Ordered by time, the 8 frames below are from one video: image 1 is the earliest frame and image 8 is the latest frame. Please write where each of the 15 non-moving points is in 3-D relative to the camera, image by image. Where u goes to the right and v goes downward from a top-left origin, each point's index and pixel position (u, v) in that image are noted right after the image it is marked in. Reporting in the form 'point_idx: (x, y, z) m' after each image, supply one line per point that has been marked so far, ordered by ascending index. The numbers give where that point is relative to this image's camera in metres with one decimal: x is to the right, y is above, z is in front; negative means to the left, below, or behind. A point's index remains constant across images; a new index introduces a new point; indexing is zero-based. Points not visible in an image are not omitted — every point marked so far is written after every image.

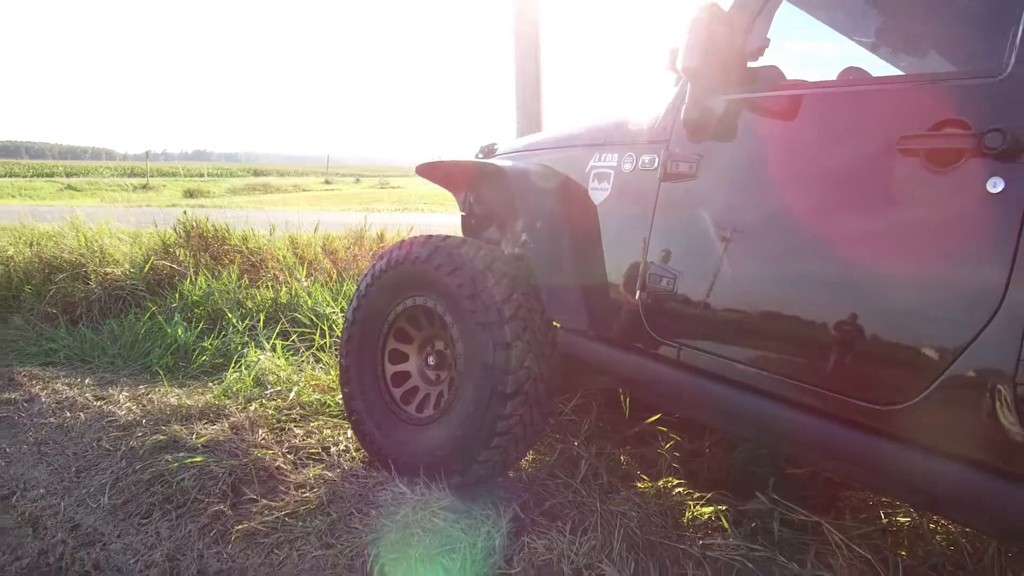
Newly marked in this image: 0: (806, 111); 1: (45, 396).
0: (+0.6, +0.3, +1.5) m
1: (-1.9, -0.4, +3.1) m
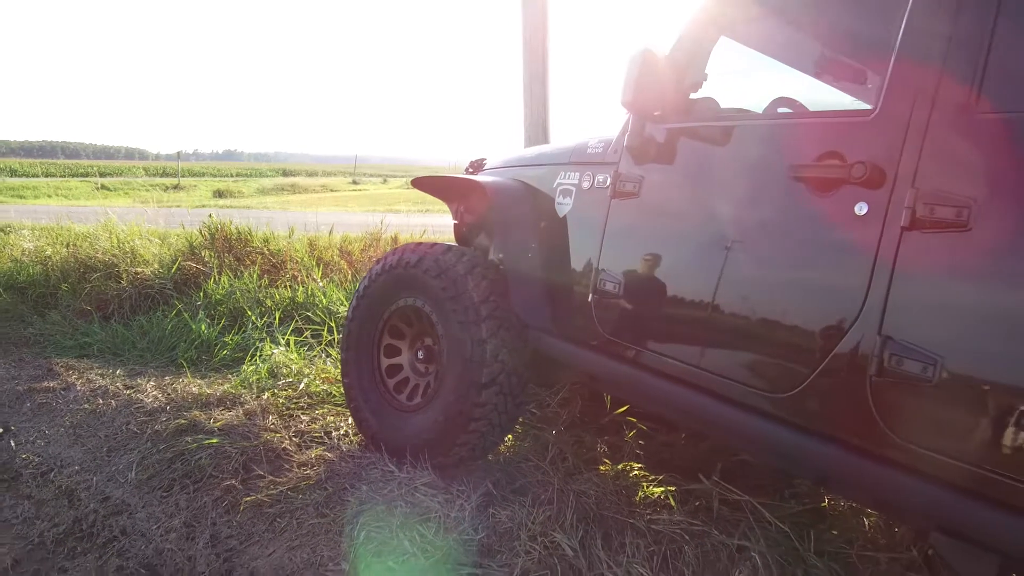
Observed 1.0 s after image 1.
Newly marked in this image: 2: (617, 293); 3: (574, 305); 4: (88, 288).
0: (+0.5, +0.3, +1.7) m
1: (-1.9, -0.4, +3.4) m
2: (+0.2, 0.0, +2.0) m
3: (+0.1, 0.0, +2.1) m
4: (-2.7, 0.0, +4.9) m
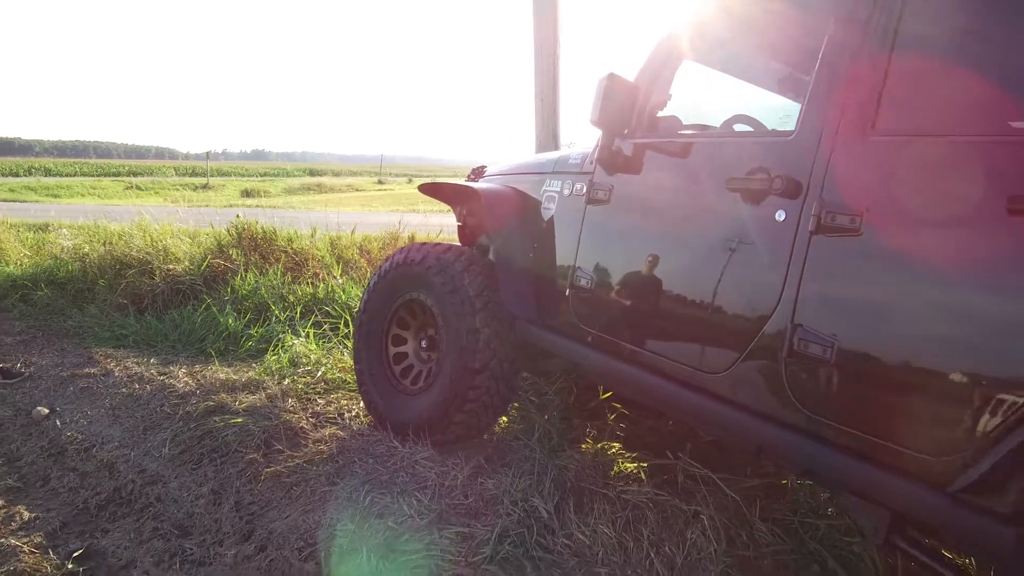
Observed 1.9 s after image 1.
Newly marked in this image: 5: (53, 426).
0: (+0.5, +0.3, +1.9) m
1: (-1.9, -0.4, +3.7) m
2: (+0.2, 0.0, +2.2) m
3: (+0.1, 0.0, +2.3) m
4: (-2.6, 0.0, +5.2) m
5: (-1.9, -0.6, +3.1) m
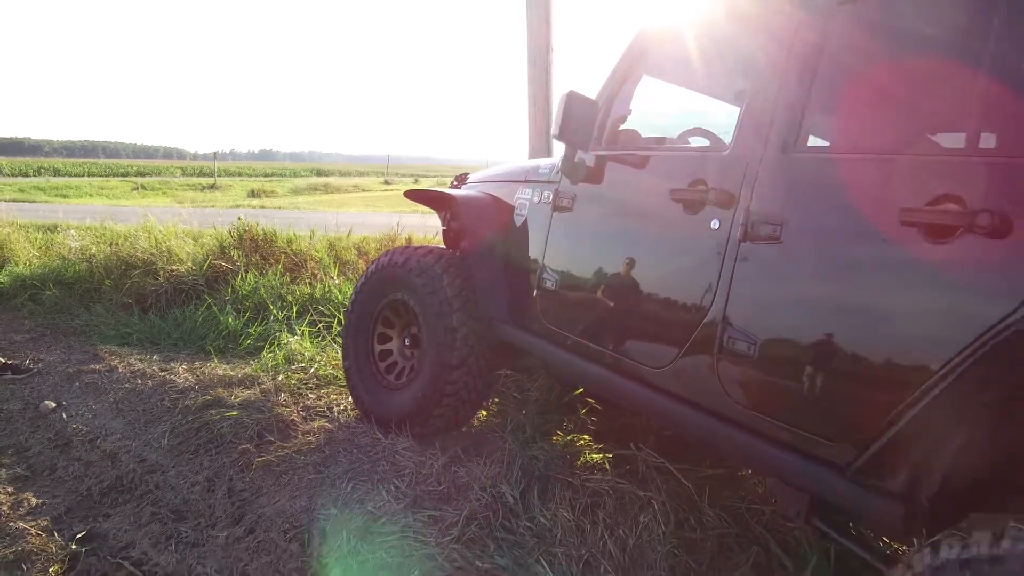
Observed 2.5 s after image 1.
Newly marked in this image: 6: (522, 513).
0: (+0.4, +0.3, +2.1) m
1: (-2.0, -0.4, +3.9) m
2: (+0.1, 0.0, +2.3) m
3: (0.0, 0.0, +2.5) m
4: (-2.7, 0.0, +5.4) m
5: (-1.9, -0.6, +3.3) m
6: (0.0, -0.6, +2.1) m
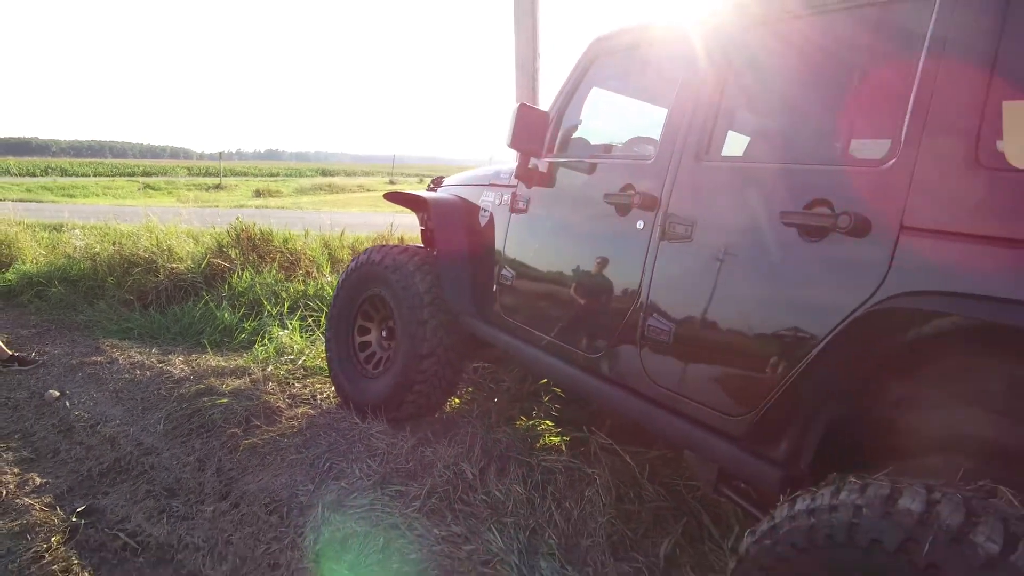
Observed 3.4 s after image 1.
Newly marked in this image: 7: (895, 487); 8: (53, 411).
0: (+0.2, +0.3, +2.3) m
1: (-2.1, -0.4, +4.1) m
2: (0.0, 0.0, +2.6) m
3: (-0.1, 0.0, +2.7) m
4: (-2.8, +0.1, +5.7) m
5: (-2.0, -0.5, +3.5) m
6: (-0.1, -0.6, +2.3) m
7: (+0.6, -0.3, +1.2) m
8: (-2.1, -0.6, +3.5) m
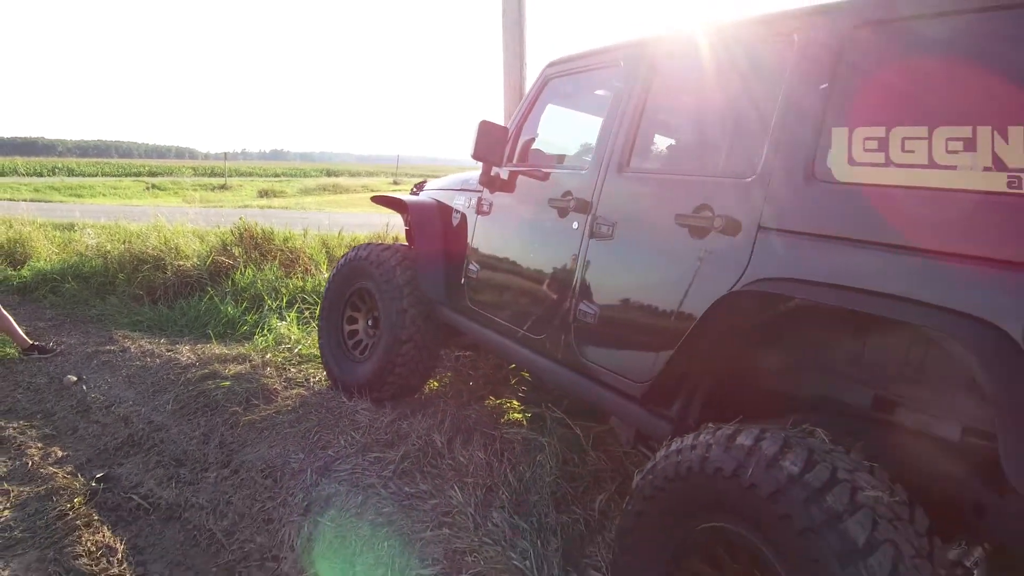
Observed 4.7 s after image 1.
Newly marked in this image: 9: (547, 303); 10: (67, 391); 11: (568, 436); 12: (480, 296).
0: (+0.1, +0.4, +2.6) m
1: (-2.2, -0.3, +4.5) m
2: (-0.1, 0.0, +2.9) m
3: (-0.2, 0.0, +3.1) m
4: (-2.9, +0.1, +6.0) m
5: (-2.2, -0.5, +3.9) m
6: (-0.2, -0.6, +2.7) m
7: (+0.4, -0.3, +1.5) m
8: (-2.2, -0.5, +3.9) m
9: (+0.1, 0.0, +2.4) m
10: (-2.2, -0.5, +3.9) m
11: (+0.2, -0.5, +2.7) m
12: (-0.1, 0.0, +2.9) m
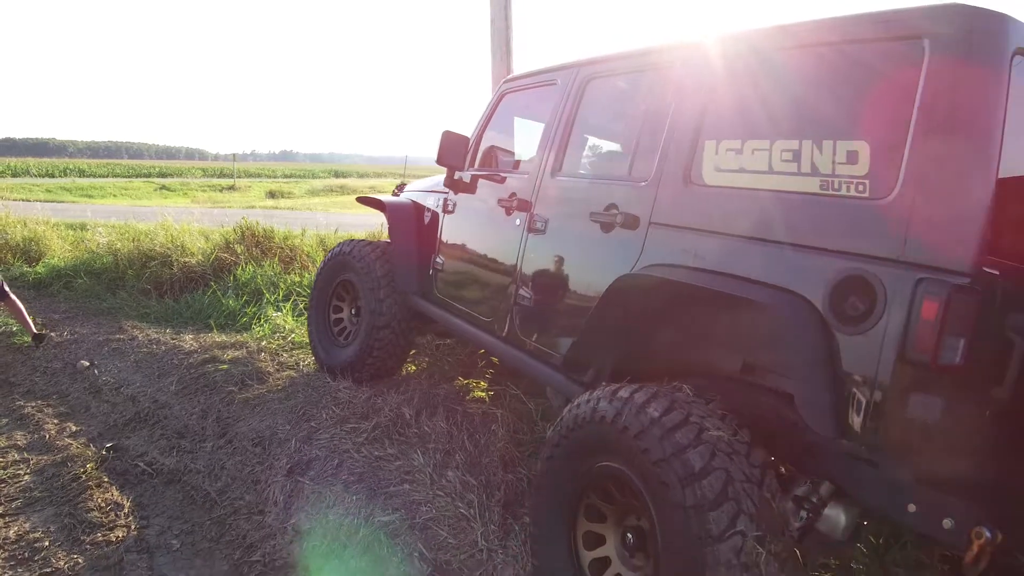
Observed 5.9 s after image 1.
0: (0.0, +0.4, +3.0) m
1: (-2.3, -0.3, +4.9) m
2: (-0.3, +0.1, +3.2) m
3: (-0.4, 0.0, +3.4) m
4: (-3.0, +0.1, +6.4) m
5: (-2.3, -0.5, +4.3) m
6: (-0.4, -0.5, +3.0) m
7: (+0.3, -0.2, +1.9) m
8: (-2.3, -0.5, +4.2) m
9: (0.0, 0.0, +2.8) m
10: (-2.4, -0.5, +4.3) m
11: (0.0, -0.5, +3.1) m
12: (-0.3, 0.0, +3.2) m
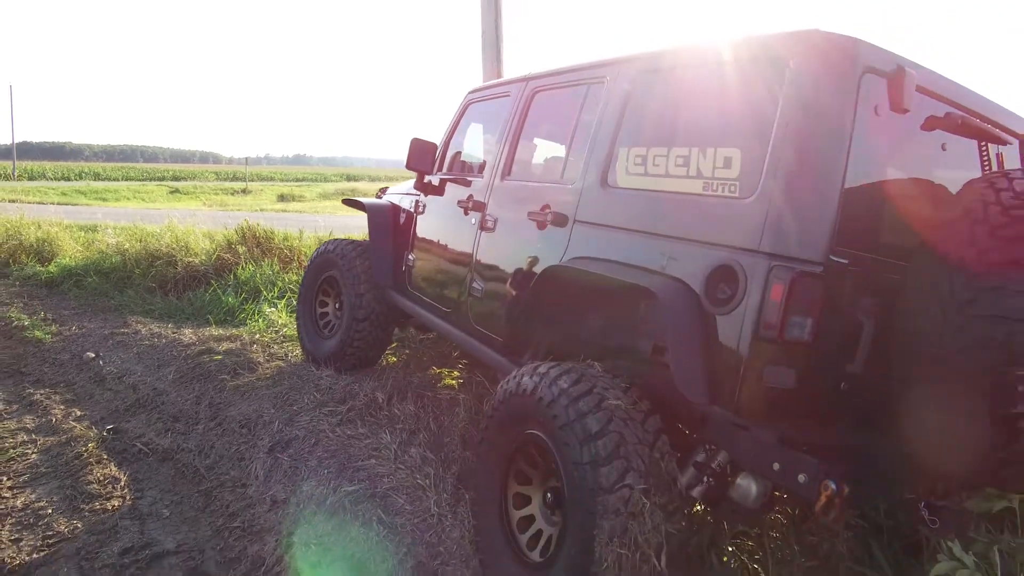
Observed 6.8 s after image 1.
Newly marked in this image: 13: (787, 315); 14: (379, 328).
0: (-0.2, +0.4, +3.2) m
1: (-2.5, -0.3, +5.2) m
2: (-0.4, +0.1, +3.5) m
3: (-0.5, +0.1, +3.7) m
4: (-3.1, +0.1, +6.7) m
5: (-2.4, -0.4, +4.6) m
6: (-0.5, -0.5, +3.3) m
7: (+0.1, -0.2, +2.1) m
8: (-2.5, -0.5, +4.5) m
9: (-0.2, 0.0, +3.1) m
10: (-2.5, -0.5, +4.6) m
11: (-0.1, -0.5, +3.3) m
12: (-0.4, 0.0, +3.5) m
13: (+0.6, -0.1, +1.6) m
14: (-0.6, -0.2, +3.7) m
